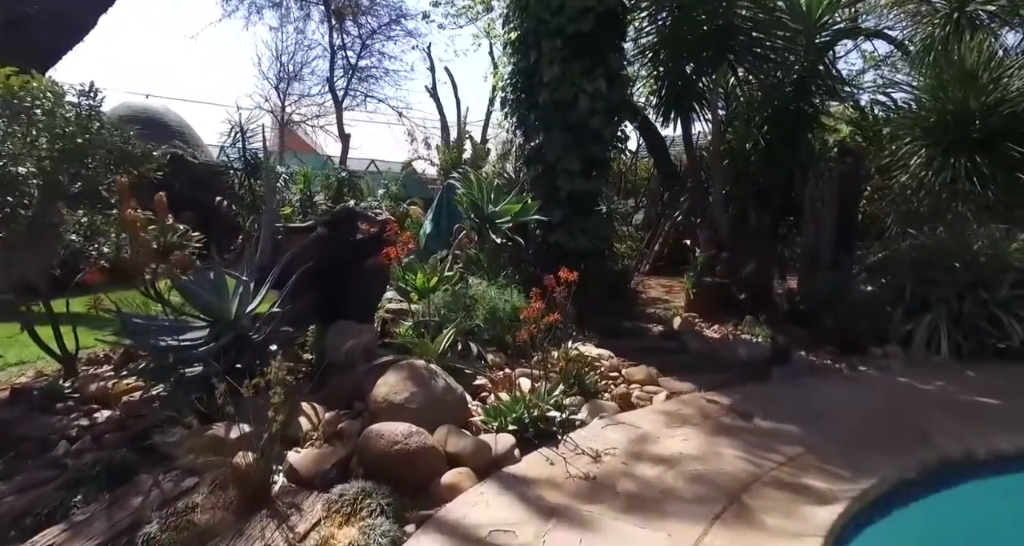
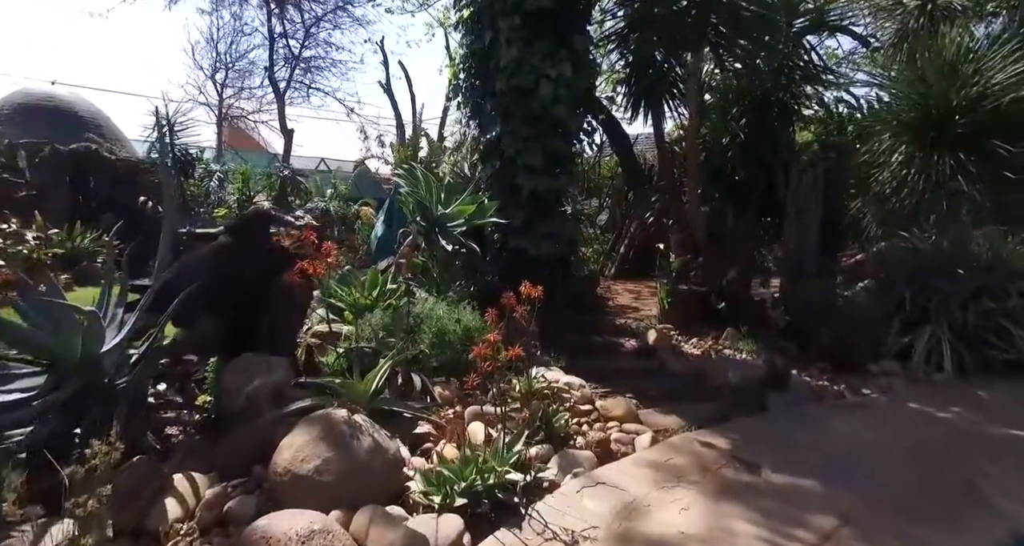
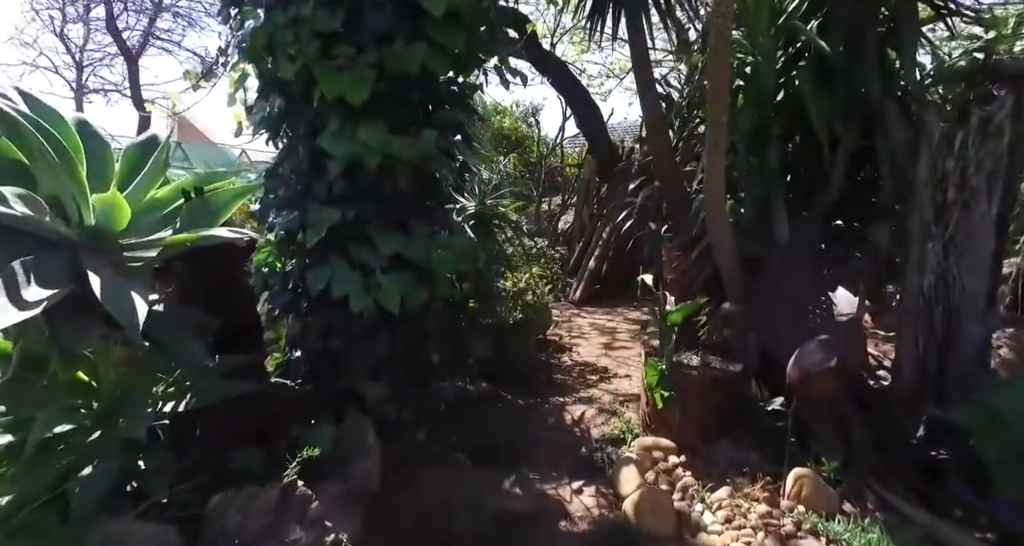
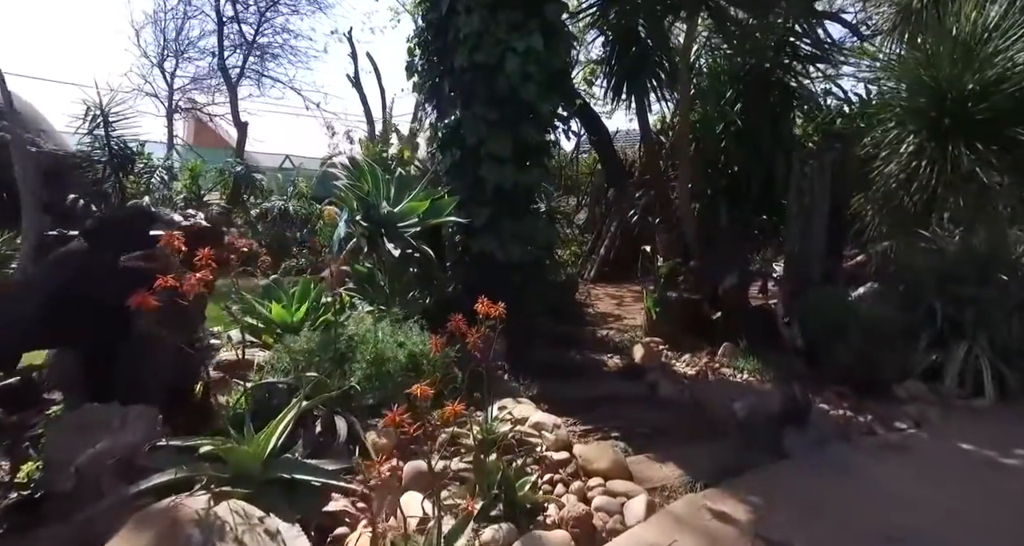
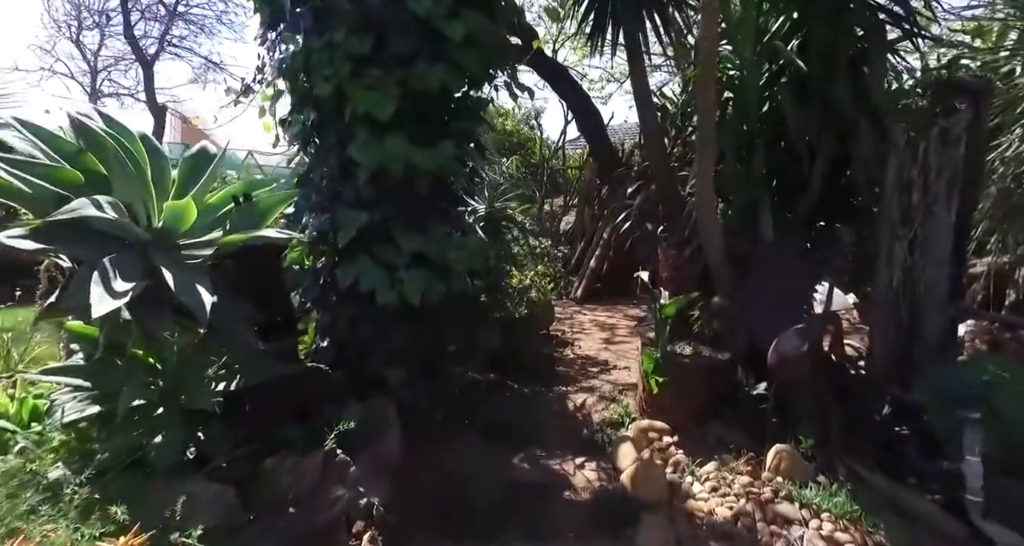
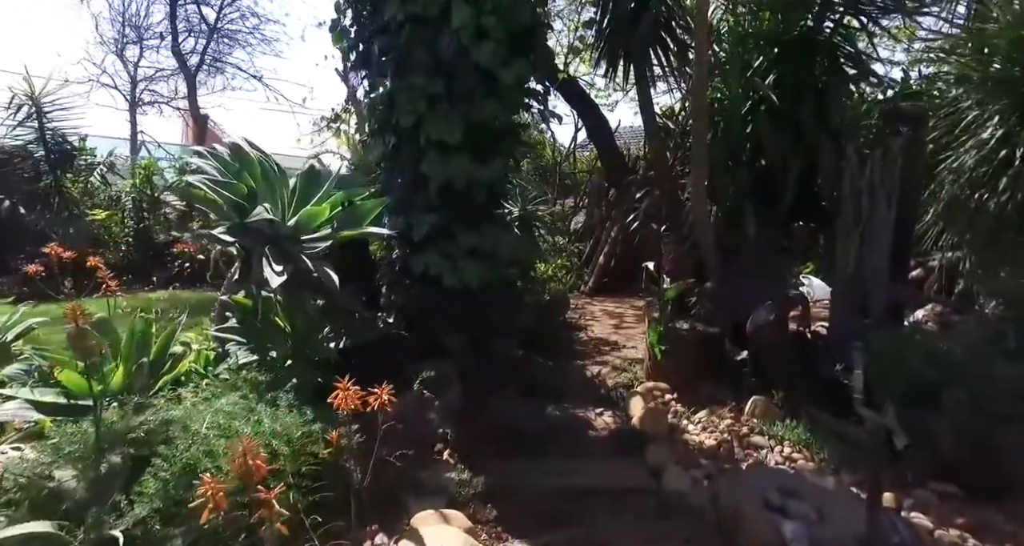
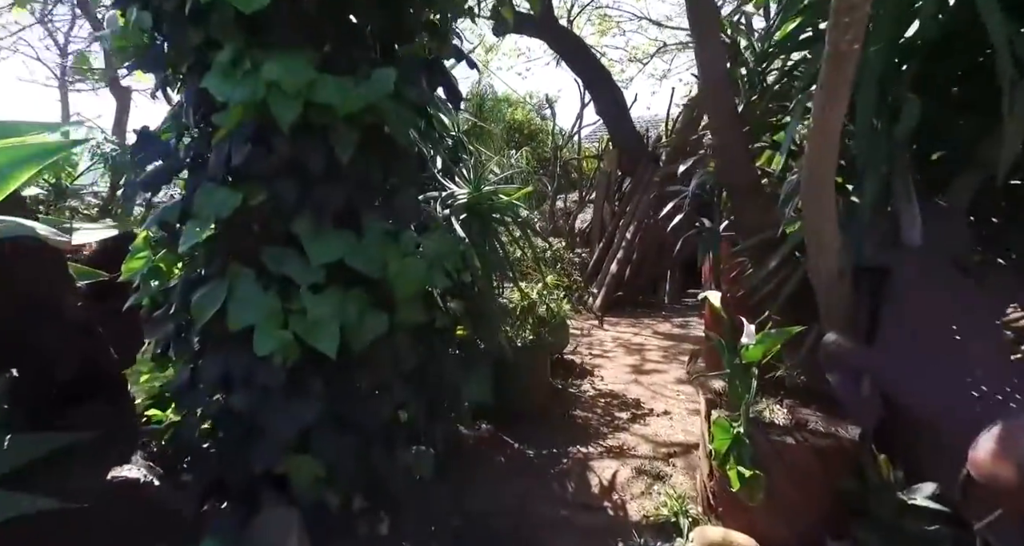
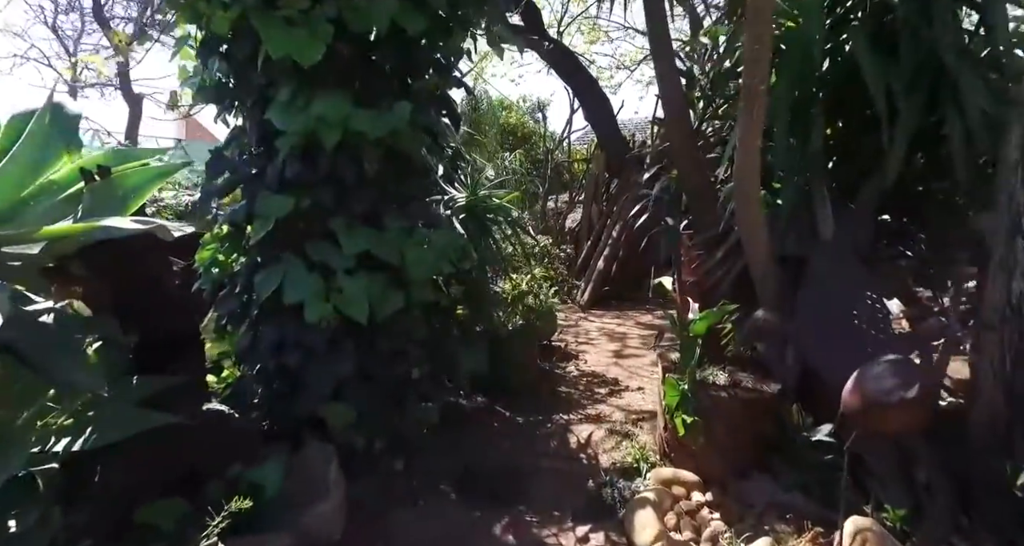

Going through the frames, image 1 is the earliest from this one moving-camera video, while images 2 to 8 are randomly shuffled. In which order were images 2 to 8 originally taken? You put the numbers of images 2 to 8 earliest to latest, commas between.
2, 4, 6, 5, 3, 8, 7
